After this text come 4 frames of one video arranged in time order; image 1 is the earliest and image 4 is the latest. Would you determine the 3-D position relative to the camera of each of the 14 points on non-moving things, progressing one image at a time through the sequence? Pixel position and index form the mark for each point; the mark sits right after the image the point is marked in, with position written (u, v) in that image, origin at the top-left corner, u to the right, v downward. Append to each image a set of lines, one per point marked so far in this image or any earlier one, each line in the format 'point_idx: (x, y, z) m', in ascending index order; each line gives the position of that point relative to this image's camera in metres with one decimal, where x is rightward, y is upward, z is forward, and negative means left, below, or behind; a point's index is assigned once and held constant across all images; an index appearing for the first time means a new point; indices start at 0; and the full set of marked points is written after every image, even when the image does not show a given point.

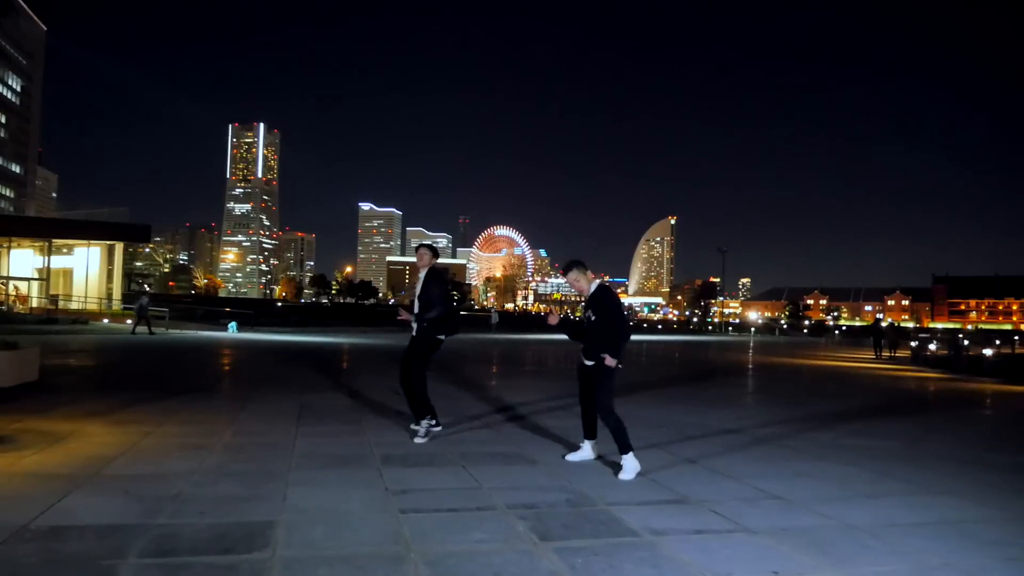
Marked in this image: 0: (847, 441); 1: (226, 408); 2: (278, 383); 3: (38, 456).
0: (+3.6, -1.6, +8.6) m
1: (-3.3, -1.4, +9.5) m
2: (-3.7, -1.6, +12.9) m
3: (-3.7, -1.3, +6.3) m
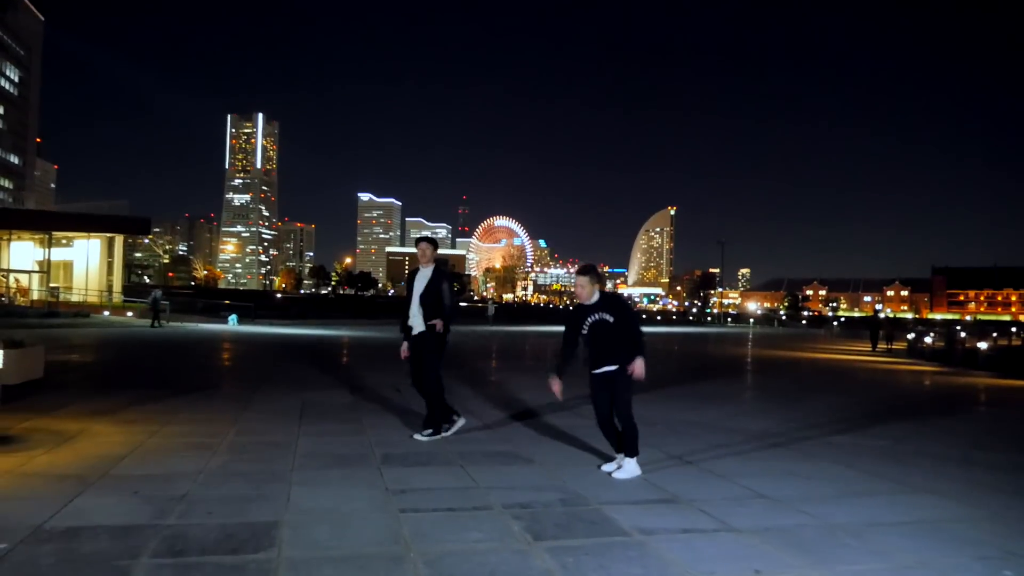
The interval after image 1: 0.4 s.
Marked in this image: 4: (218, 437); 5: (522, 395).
0: (+3.5, -1.6, +8.8) m
1: (-3.4, -1.4, +9.7) m
2: (-3.7, -1.5, +13.1) m
3: (-3.7, -1.4, +6.5) m
4: (-2.8, -1.4, +7.6) m
5: (+0.2, -1.6, +12.2) m
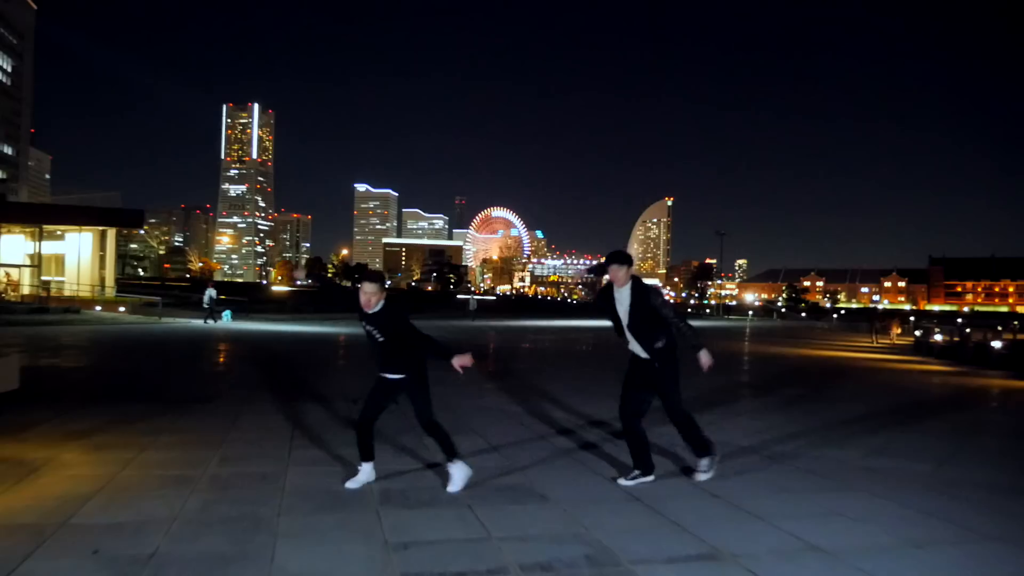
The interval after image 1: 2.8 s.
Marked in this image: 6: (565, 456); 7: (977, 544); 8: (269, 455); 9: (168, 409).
0: (+3.6, -1.8, +8.1) m
1: (-3.3, -1.5, +8.9) m
2: (-3.7, -1.6, +12.4) m
3: (-3.6, -1.5, +5.8) m
4: (-2.7, -1.5, +6.9) m
5: (+0.2, -1.7, +11.5) m
6: (+0.5, -1.6, +7.8) m
7: (+3.1, -1.7, +5.4) m
8: (-2.2, -1.5, +7.4) m
9: (-4.5, -1.6, +10.6) m
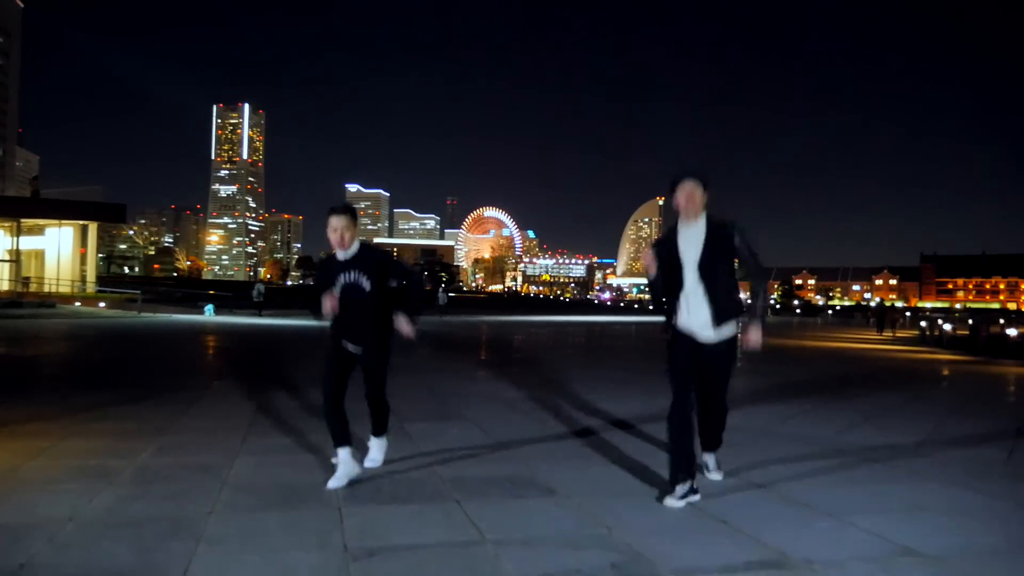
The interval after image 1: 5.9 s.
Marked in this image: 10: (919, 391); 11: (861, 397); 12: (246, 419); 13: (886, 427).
0: (+3.6, -1.4, +6.9) m
1: (-3.3, -1.2, +7.7) m
2: (-3.7, -1.2, +11.1) m
3: (-3.6, -1.1, +4.5) m
4: (-2.7, -1.2, +5.6) m
5: (+0.2, -1.3, +10.3) m
6: (+0.5, -1.3, +6.6) m
7: (+3.1, -1.3, +4.2) m
8: (-2.3, -1.2, +6.2) m
9: (-4.6, -1.2, +9.4) m
10: (+7.0, -1.7, +13.5) m
11: (+5.3, -1.6, +12.2) m
12: (-2.4, -1.2, +7.4) m
13: (+3.8, -1.4, +8.3) m
